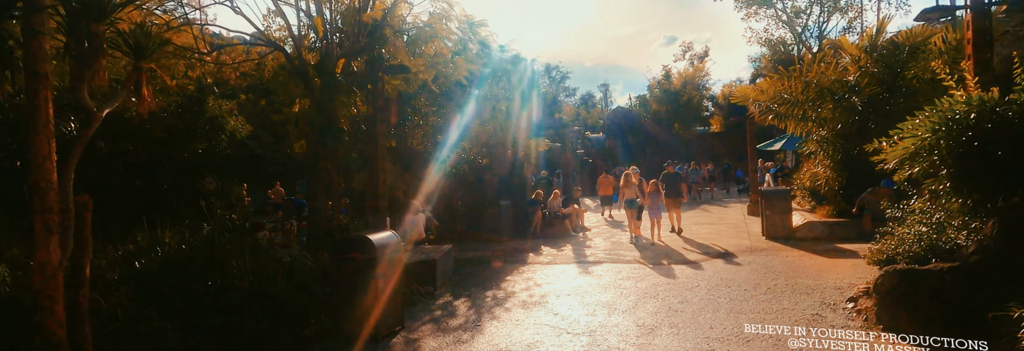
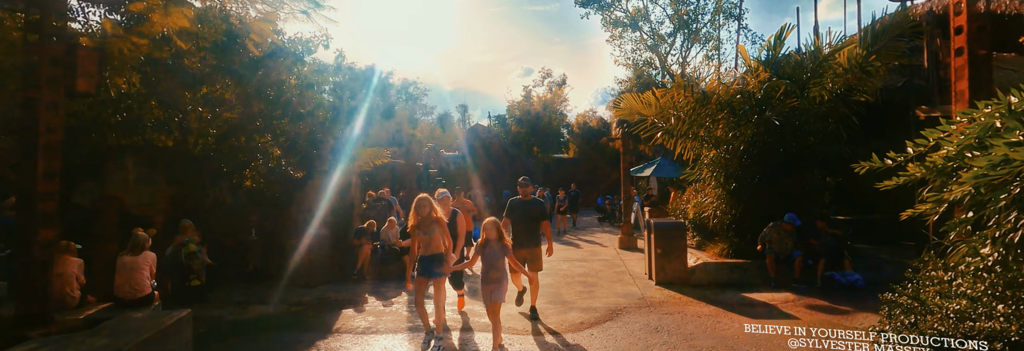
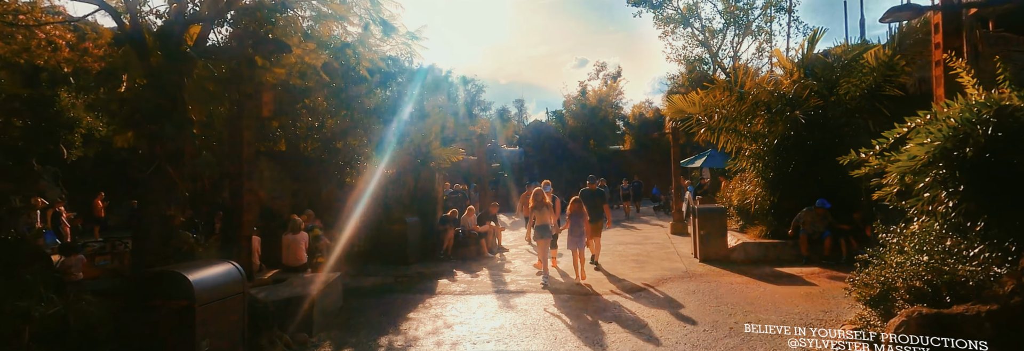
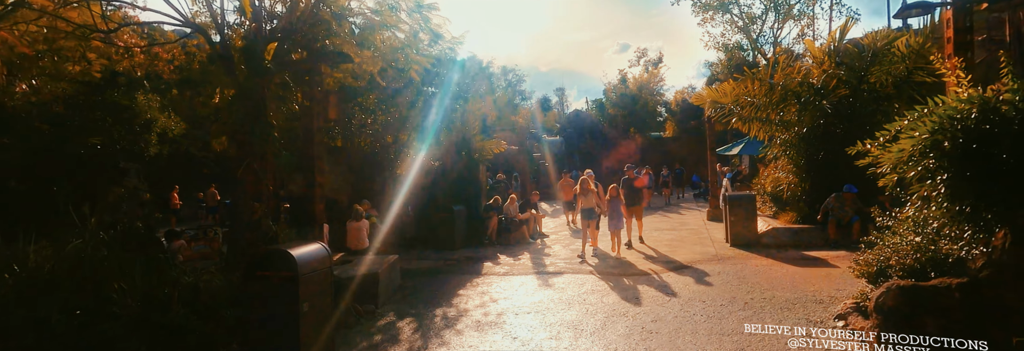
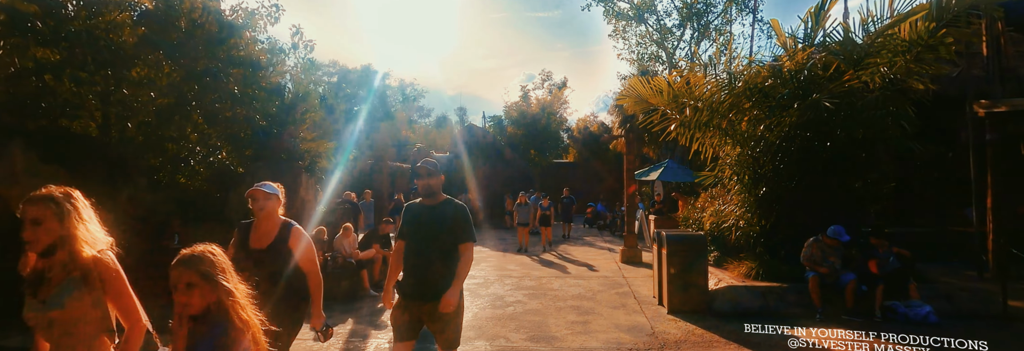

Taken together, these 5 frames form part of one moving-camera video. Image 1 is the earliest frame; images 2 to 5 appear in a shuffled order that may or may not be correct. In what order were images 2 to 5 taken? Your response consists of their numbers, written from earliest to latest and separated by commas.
4, 3, 2, 5
